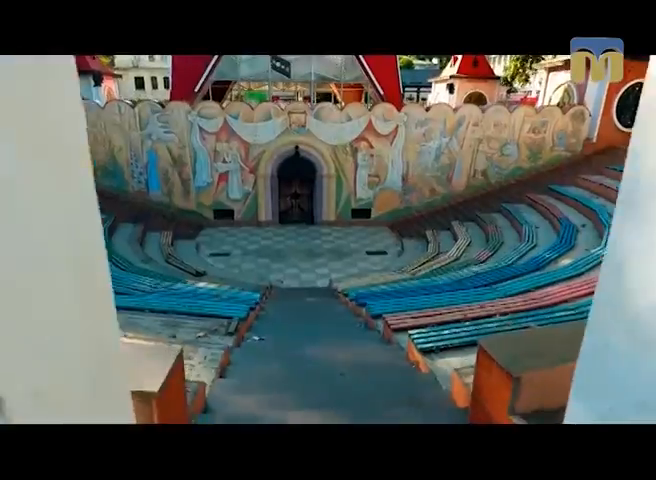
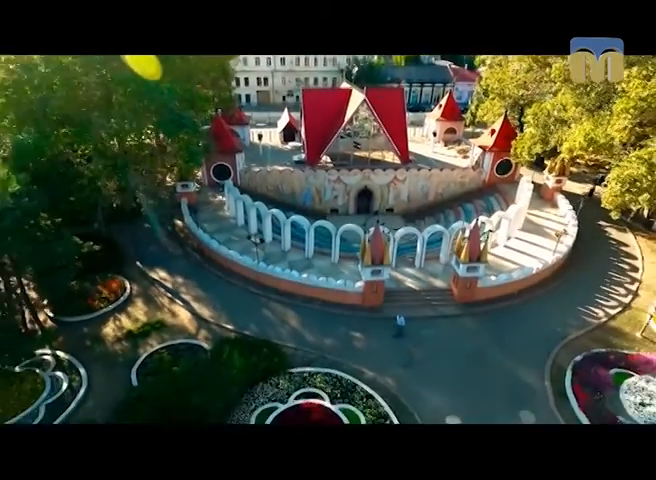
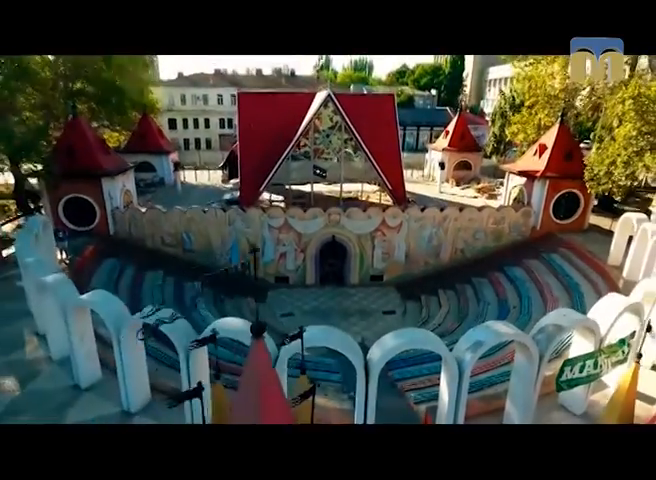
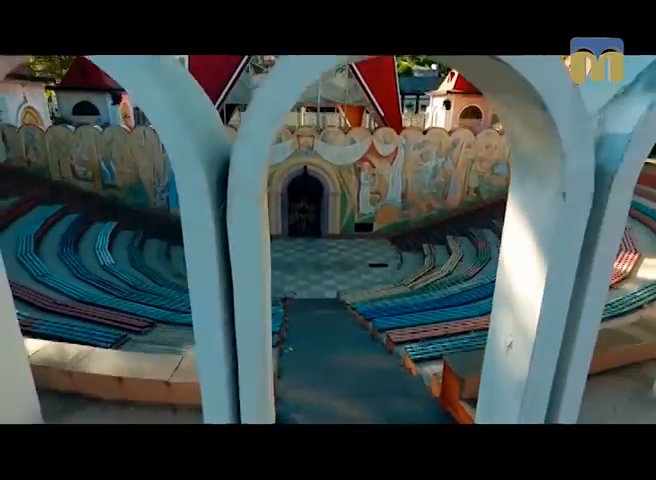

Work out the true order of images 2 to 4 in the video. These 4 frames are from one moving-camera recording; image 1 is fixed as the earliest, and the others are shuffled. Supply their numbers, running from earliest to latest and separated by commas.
4, 3, 2
